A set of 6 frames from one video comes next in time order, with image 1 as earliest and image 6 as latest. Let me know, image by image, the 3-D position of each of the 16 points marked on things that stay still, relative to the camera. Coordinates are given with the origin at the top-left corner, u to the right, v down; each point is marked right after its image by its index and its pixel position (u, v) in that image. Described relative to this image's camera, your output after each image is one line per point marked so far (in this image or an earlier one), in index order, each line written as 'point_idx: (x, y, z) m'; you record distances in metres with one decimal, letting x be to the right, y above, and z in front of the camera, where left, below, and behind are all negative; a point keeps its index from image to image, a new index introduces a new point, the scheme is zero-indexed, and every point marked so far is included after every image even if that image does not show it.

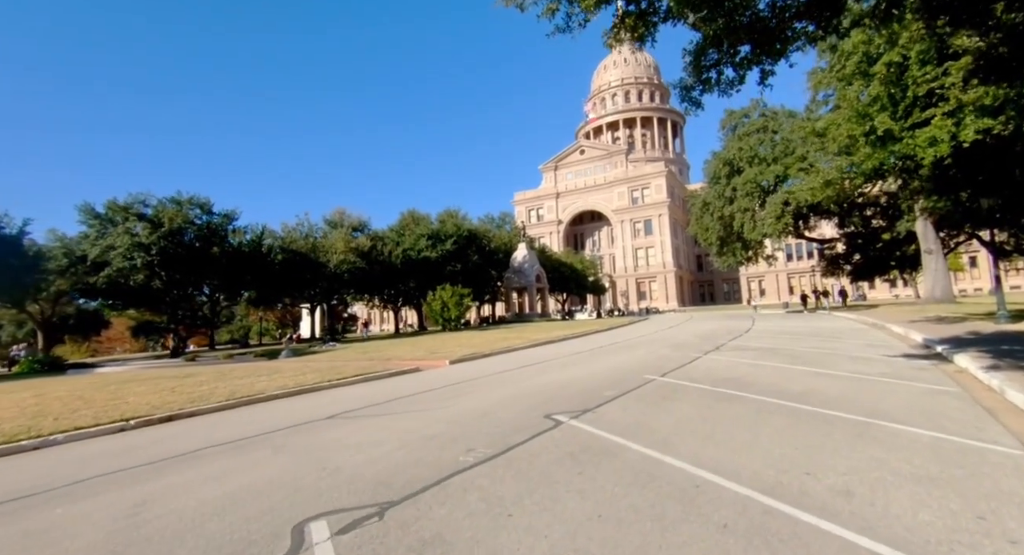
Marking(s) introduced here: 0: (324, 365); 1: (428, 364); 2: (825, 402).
0: (-6.8, -3.2, +15.7) m
1: (-3.2, -3.2, +16.0) m
2: (+4.7, -1.9, +6.6) m
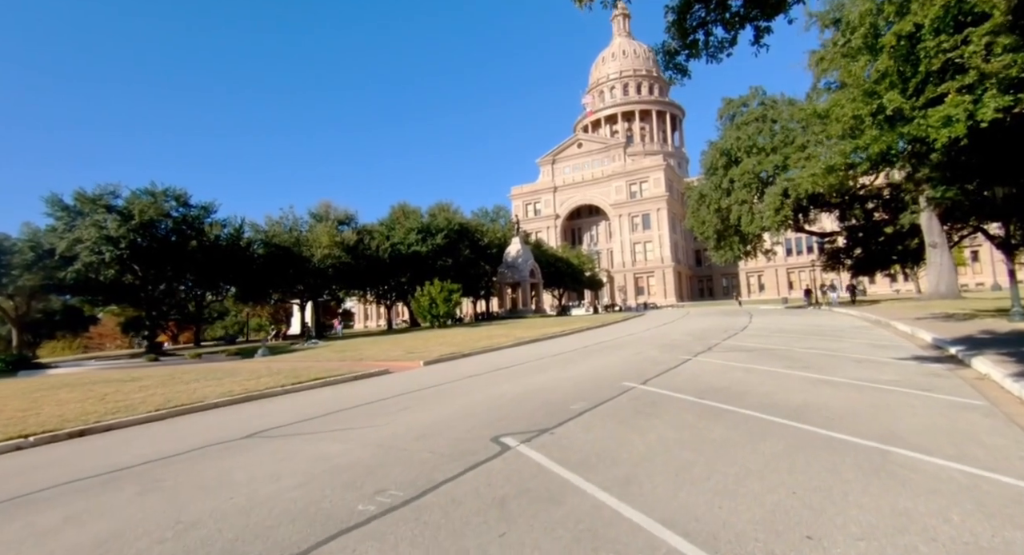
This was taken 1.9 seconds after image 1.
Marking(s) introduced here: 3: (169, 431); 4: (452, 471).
0: (-7.5, -3.0, +14.6) m
1: (-3.9, -3.0, +14.9) m
2: (+4.0, -1.8, +5.6) m
3: (-5.6, -2.5, +7.1) m
4: (-0.6, -1.9, +4.4) m
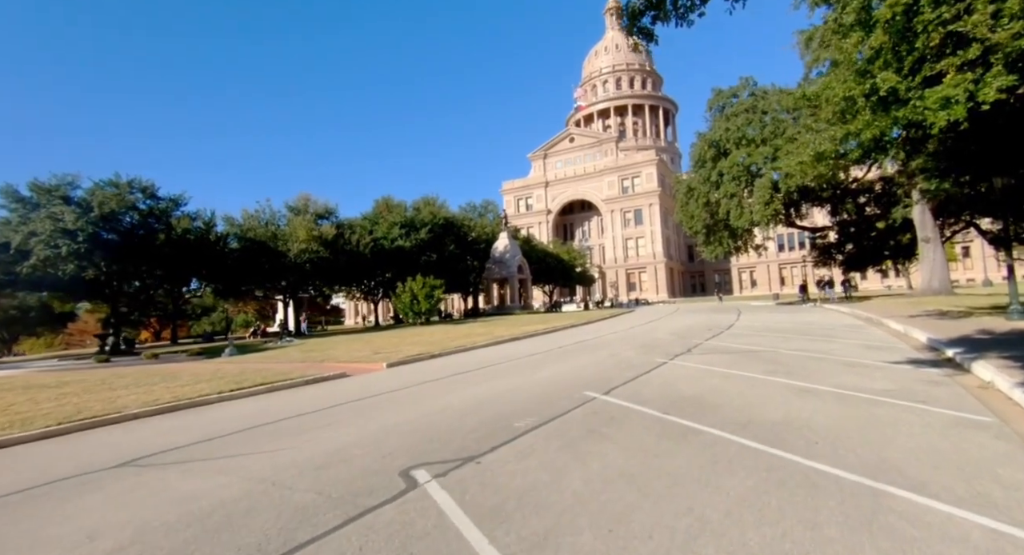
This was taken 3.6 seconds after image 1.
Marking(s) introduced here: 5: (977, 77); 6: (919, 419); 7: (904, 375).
0: (-8.5, -2.9, +13.6) m
1: (-4.9, -2.9, +13.9) m
2: (+3.2, -1.7, +4.7) m
3: (-6.5, -2.4, +6.1) m
4: (-1.4, -1.9, +3.4) m
5: (+9.0, +3.9, +8.4) m
6: (+4.9, -1.7, +5.3) m
7: (+7.0, -1.7, +7.8) m
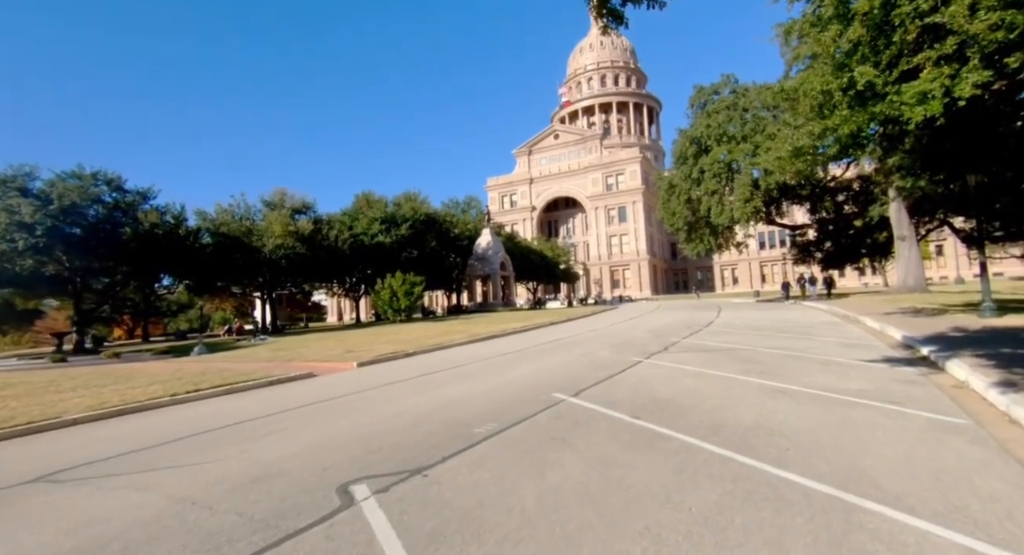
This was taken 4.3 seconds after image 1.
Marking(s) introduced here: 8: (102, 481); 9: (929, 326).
0: (-9.2, -2.7, +13.0) m
1: (-5.6, -2.8, +13.4) m
2: (+2.7, -1.7, +4.4) m
3: (-7.0, -2.4, +5.5) m
4: (-1.9, -1.9, +3.0) m
5: (+8.4, +4.0, +8.3) m
6: (+4.4, -1.7, +5.0) m
7: (+6.5, -1.7, +7.7) m
8: (-4.1, -2.0, +4.4) m
9: (+12.0, -1.4, +12.5) m
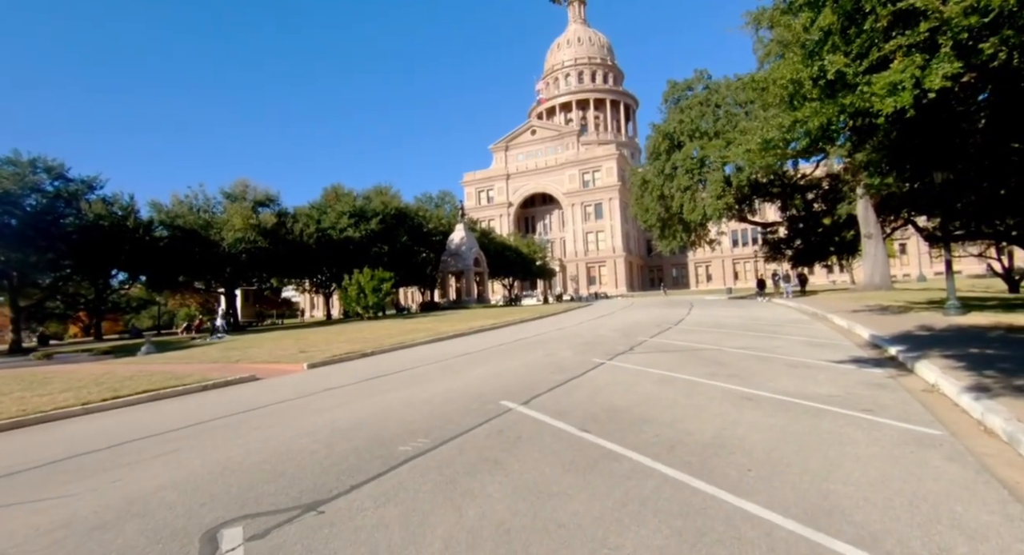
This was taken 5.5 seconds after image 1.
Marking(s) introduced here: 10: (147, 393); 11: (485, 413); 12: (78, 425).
0: (-10.3, -2.6, +11.8) m
1: (-6.7, -2.6, +12.4) m
2: (+2.0, -1.7, +3.9) m
3: (-7.7, -2.3, +4.5) m
4: (-2.5, -1.8, +2.2) m
5: (+7.6, +4.0, +8.0) m
6: (+3.7, -1.6, +4.6) m
7: (+5.6, -1.6, +7.3) m
8: (-4.8, -2.0, +3.5) m
9: (+10.9, -1.3, +12.4) m
10: (-7.8, -2.5, +9.2) m
11: (-0.4, -1.8, +5.9) m
12: (-7.2, -2.5, +7.2) m
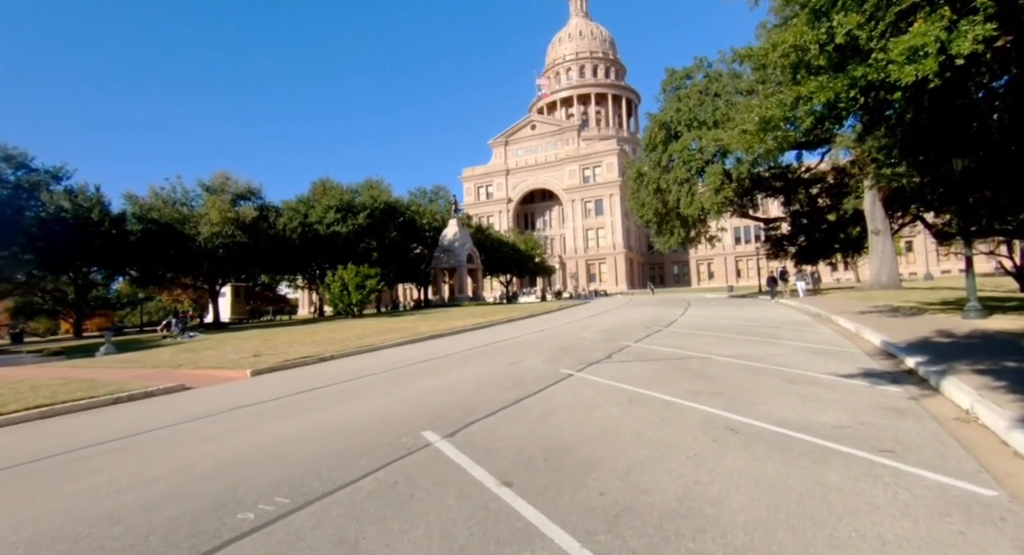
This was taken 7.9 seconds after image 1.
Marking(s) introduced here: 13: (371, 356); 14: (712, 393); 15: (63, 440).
0: (-11.1, -2.5, +10.6) m
1: (-7.5, -2.5, +11.2) m
2: (+1.2, -1.7, +2.6) m
3: (-8.6, -2.3, +3.3) m
4: (-3.3, -1.8, +0.9) m
5: (+6.7, +4.0, +6.6) m
6: (+2.8, -1.6, +3.3) m
7: (+4.8, -1.6, +6.0) m
8: (-5.6, -2.0, +2.3) m
9: (+10.1, -1.3, +11.1) m
10: (-8.6, -2.4, +8.0) m
11: (-1.2, -1.8, +4.6) m
12: (-8.0, -2.4, +5.9) m
13: (-4.3, -2.4, +13.4) m
14: (+3.0, -1.7, +6.4) m
15: (-6.1, -2.3, +6.1) m
